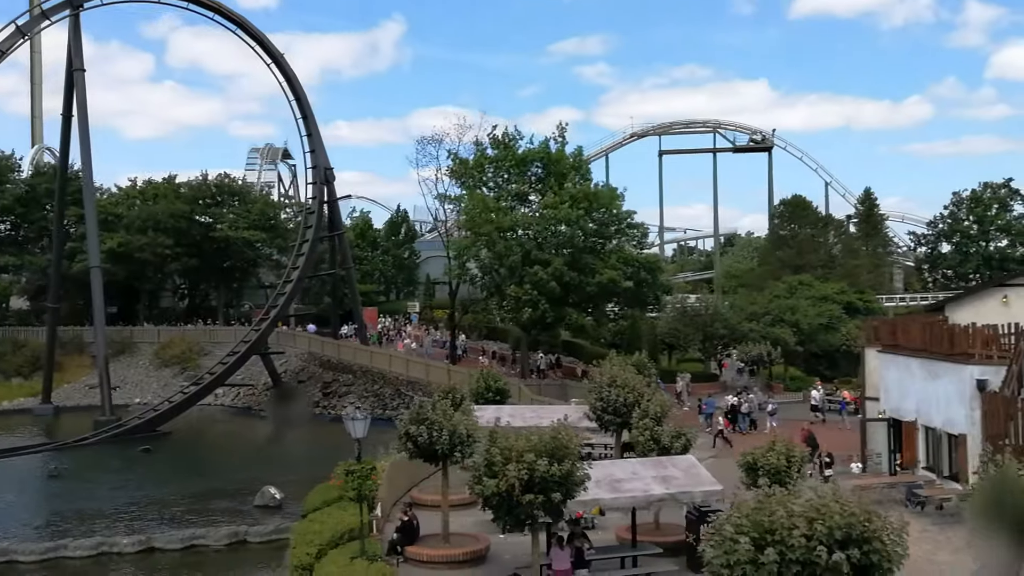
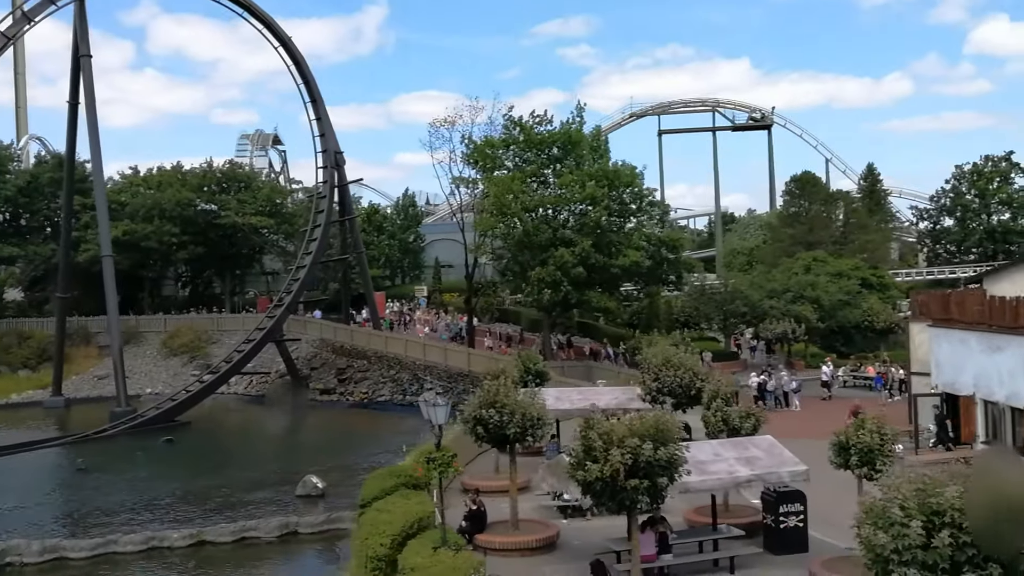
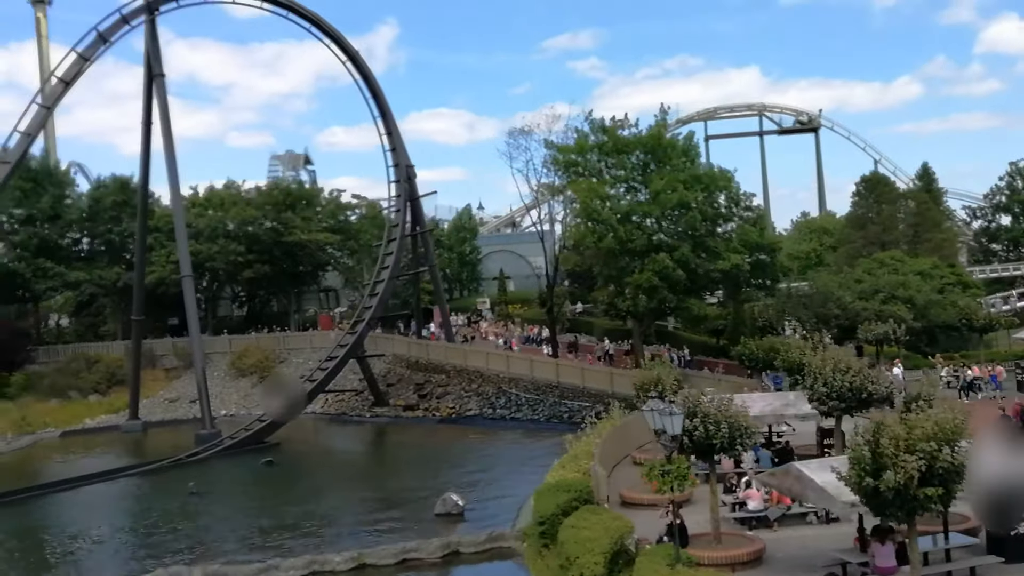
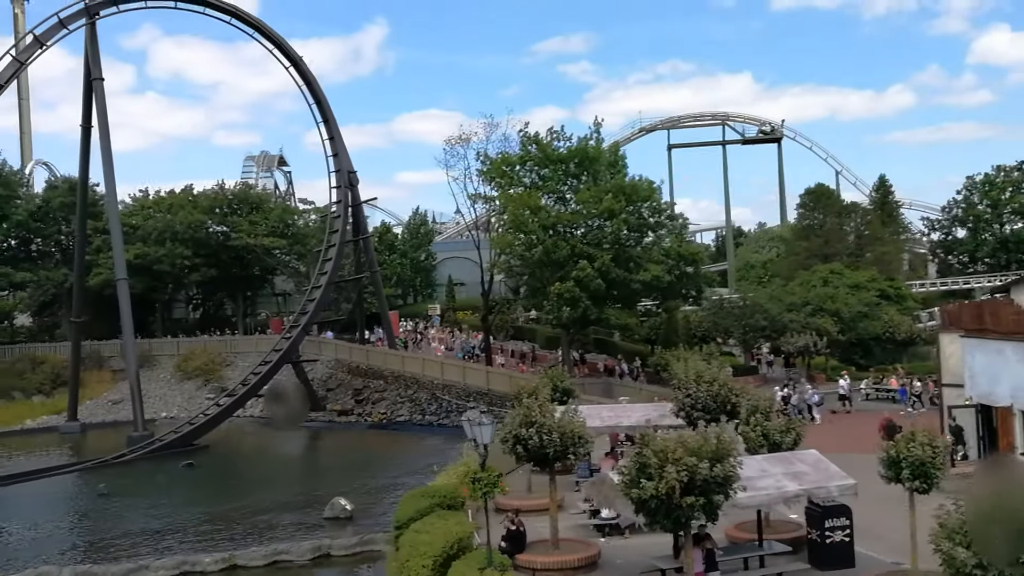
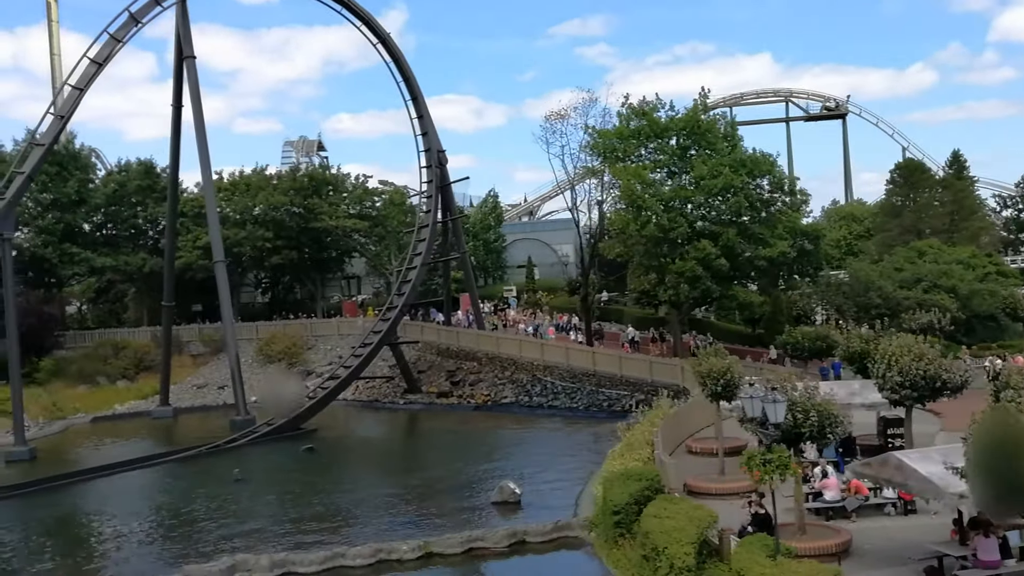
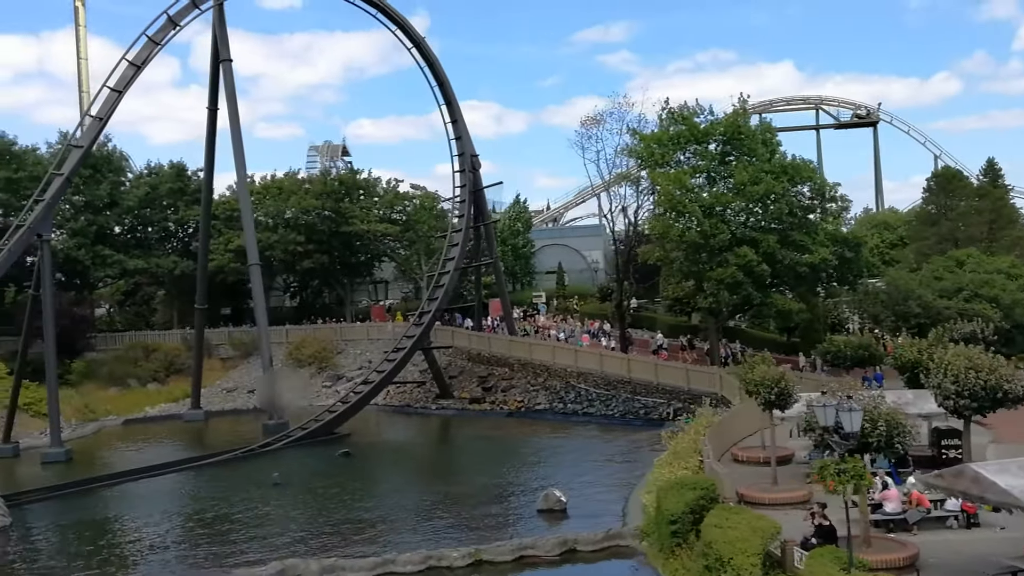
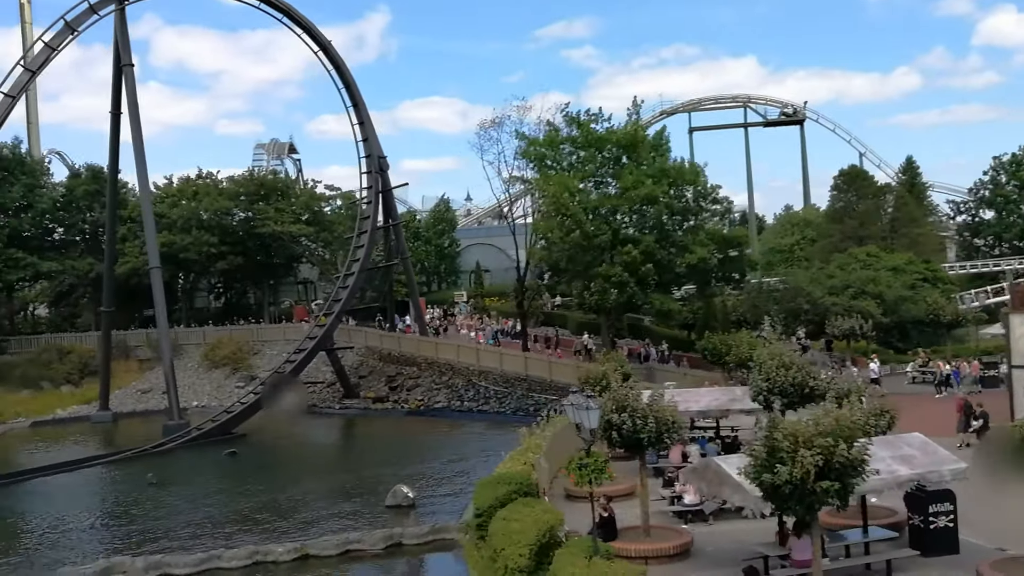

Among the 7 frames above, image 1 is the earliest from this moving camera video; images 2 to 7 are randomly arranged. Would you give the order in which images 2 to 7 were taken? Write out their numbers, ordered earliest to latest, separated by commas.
2, 4, 7, 3, 5, 6
